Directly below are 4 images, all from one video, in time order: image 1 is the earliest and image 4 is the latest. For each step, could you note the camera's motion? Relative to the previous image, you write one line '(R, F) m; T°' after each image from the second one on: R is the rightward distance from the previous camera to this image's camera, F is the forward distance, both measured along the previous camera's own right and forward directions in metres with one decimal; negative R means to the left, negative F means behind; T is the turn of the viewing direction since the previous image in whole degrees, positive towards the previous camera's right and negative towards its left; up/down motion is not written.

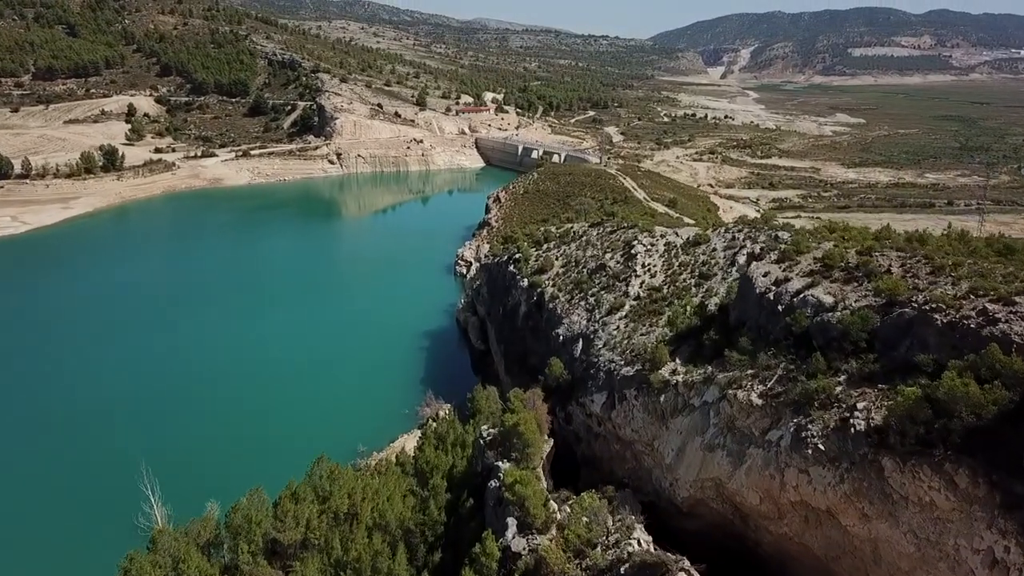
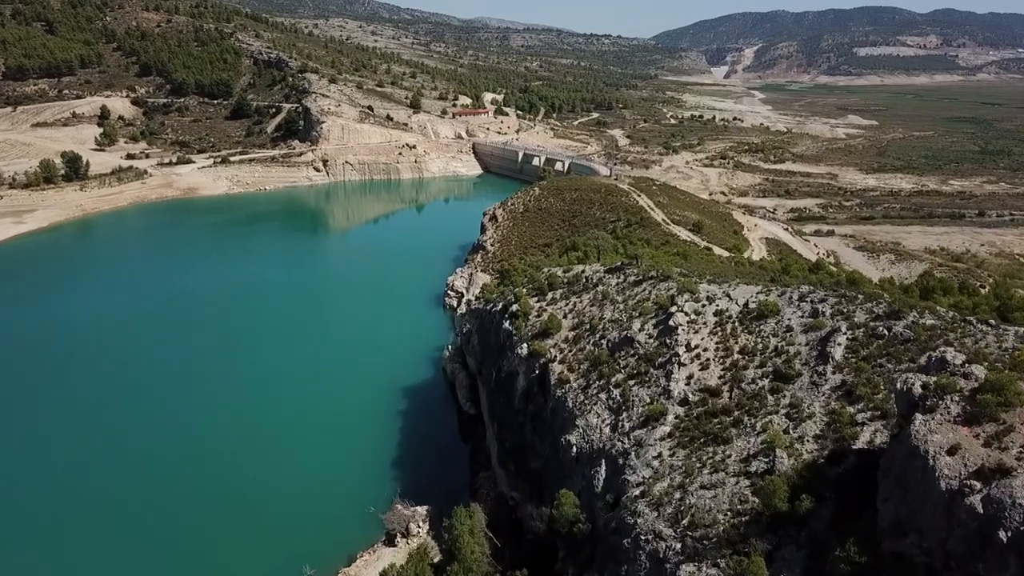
(+0.2, +6.3) m; 0°
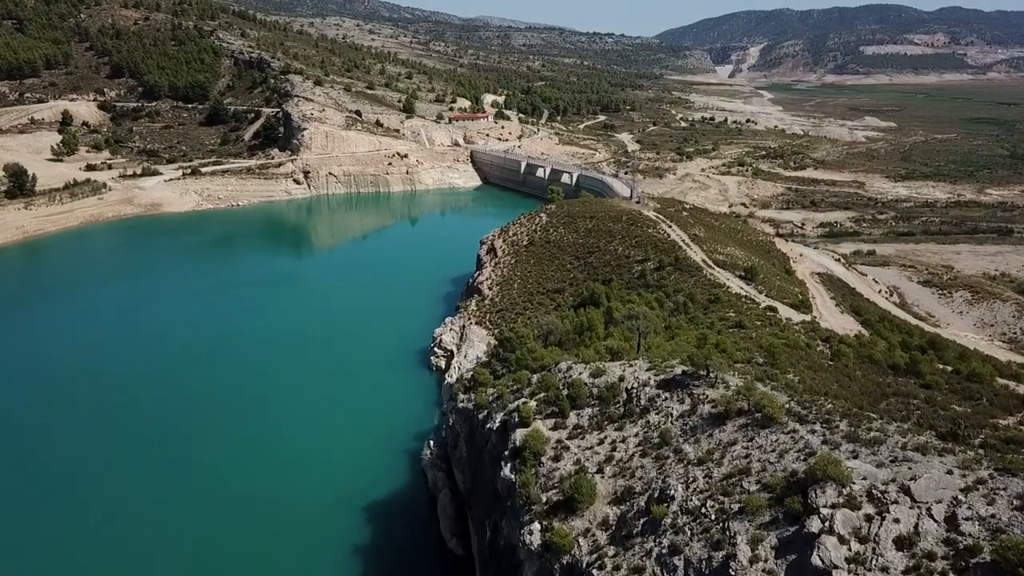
(0.0, +8.1) m; 0°
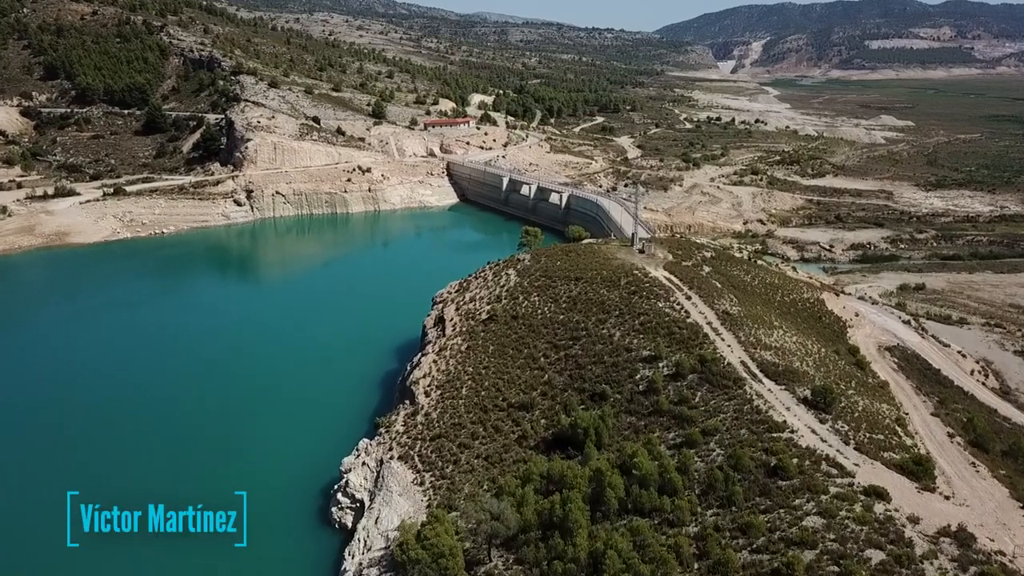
(+2.1, +11.1) m; 0°
